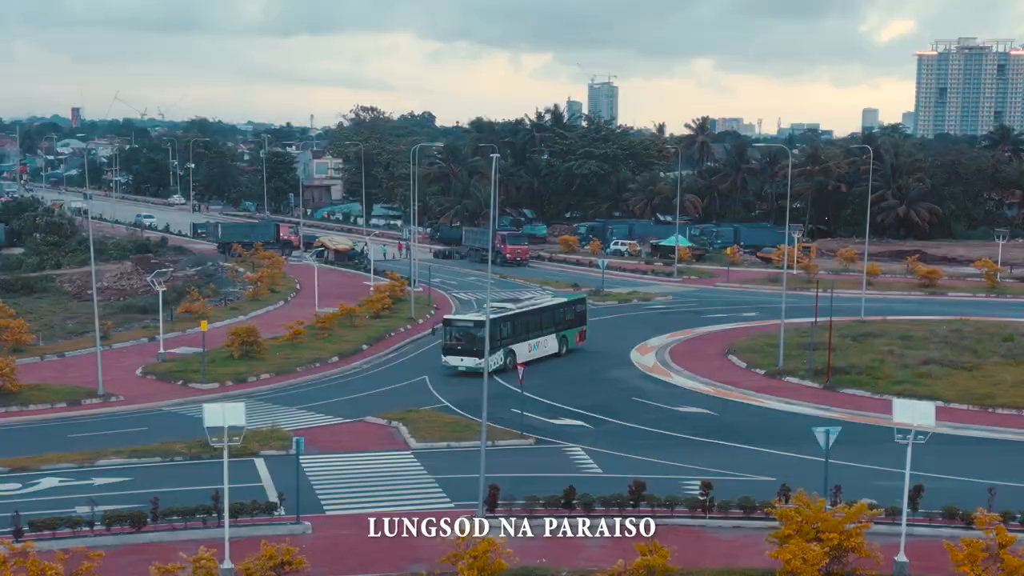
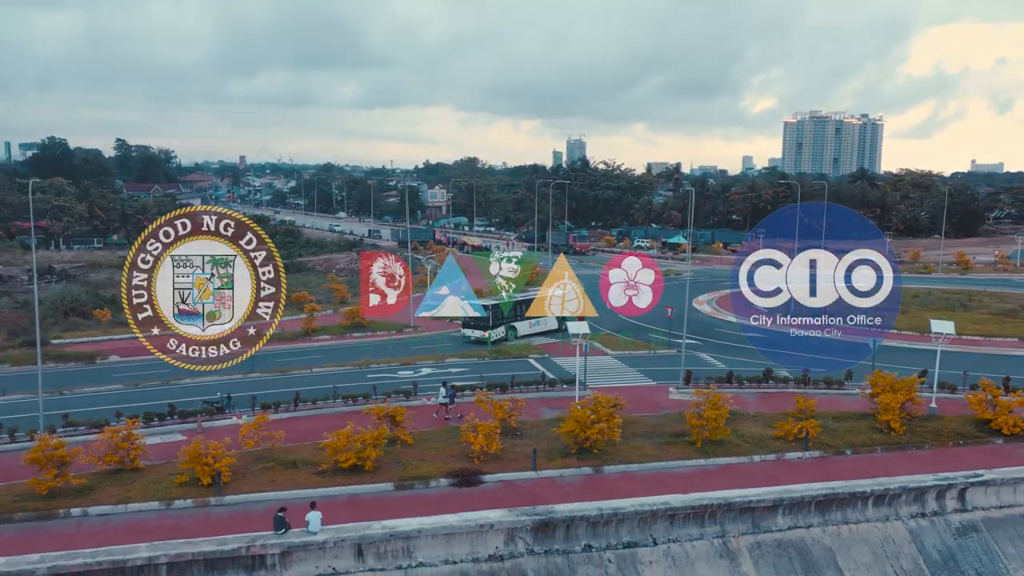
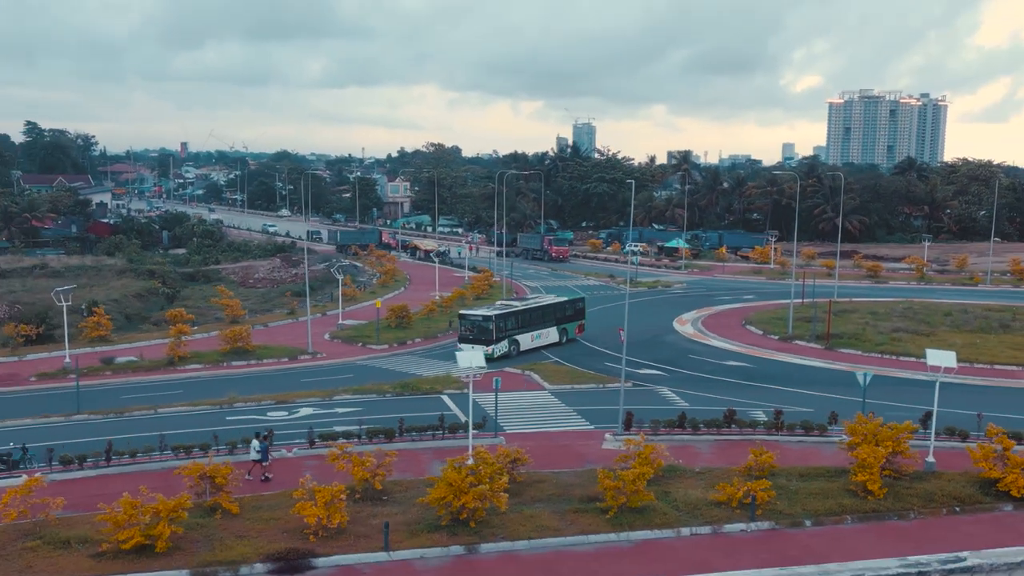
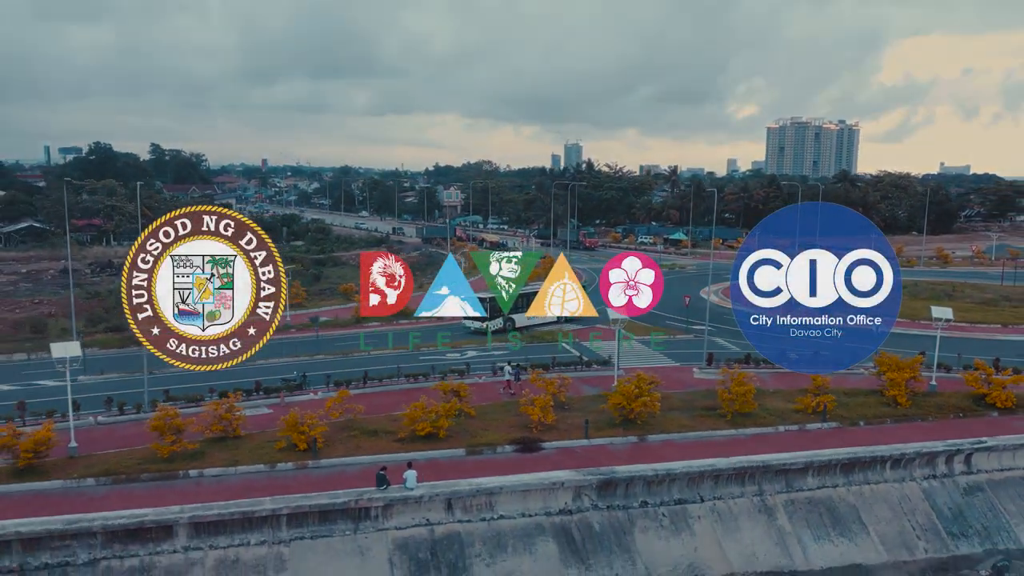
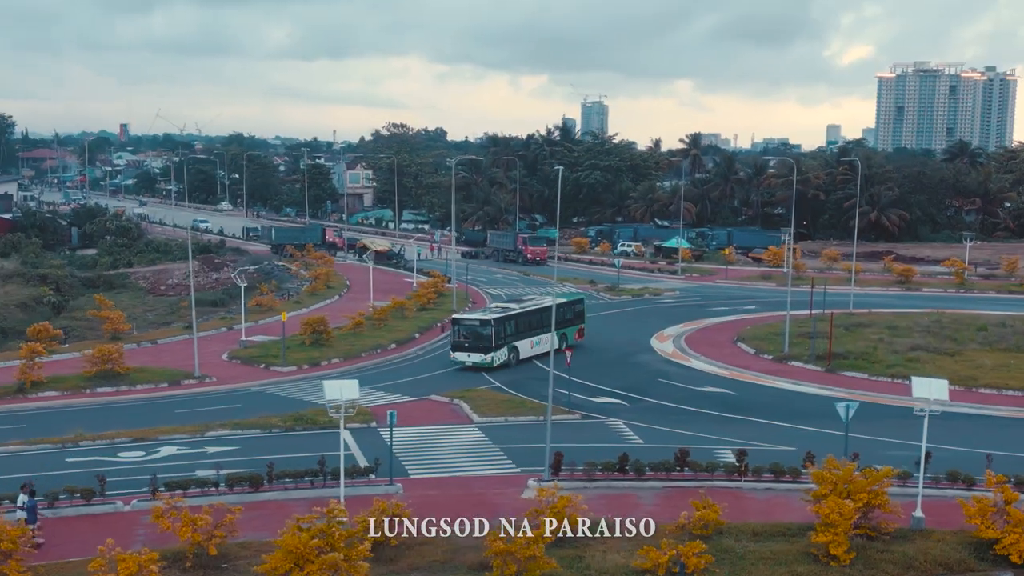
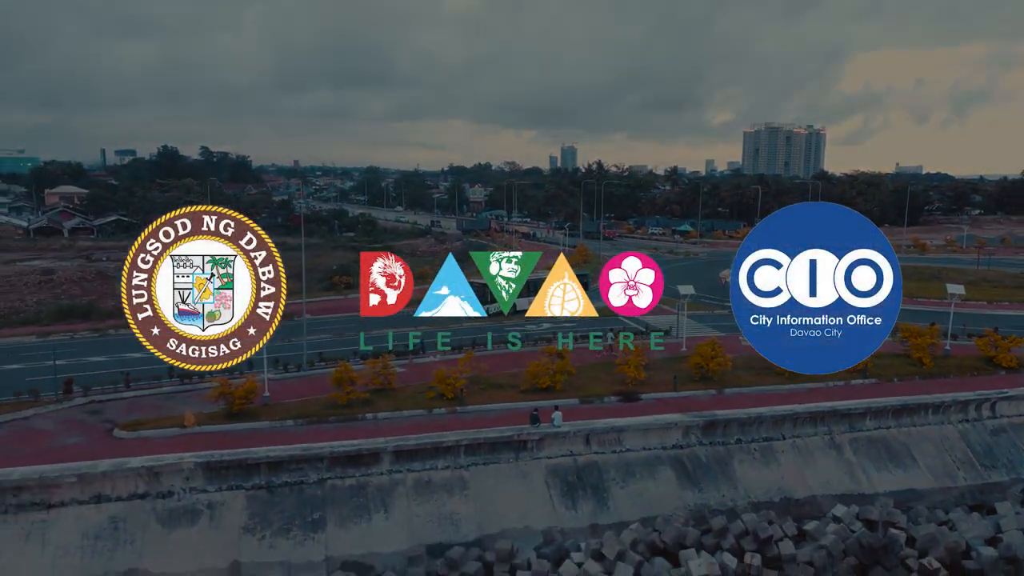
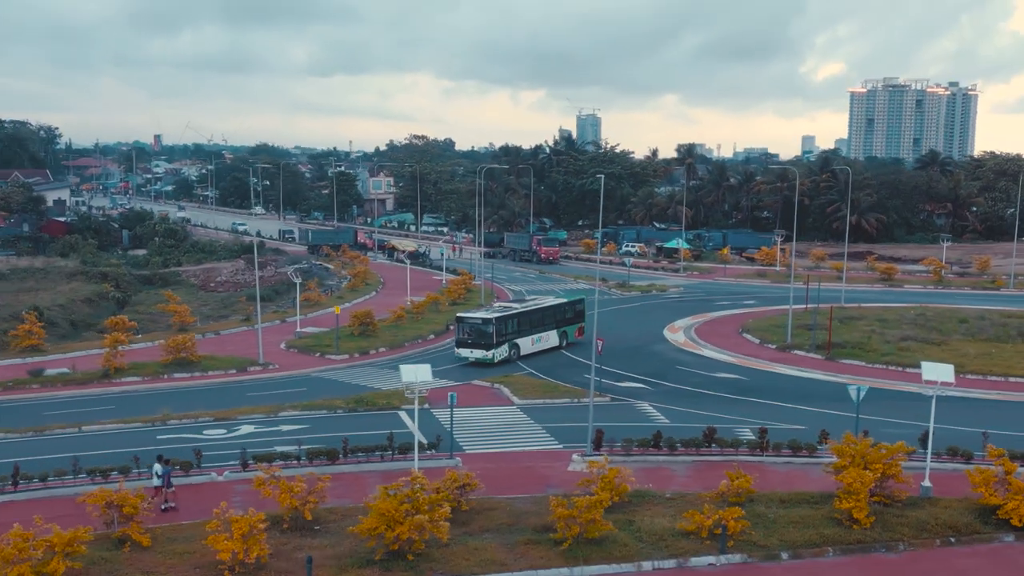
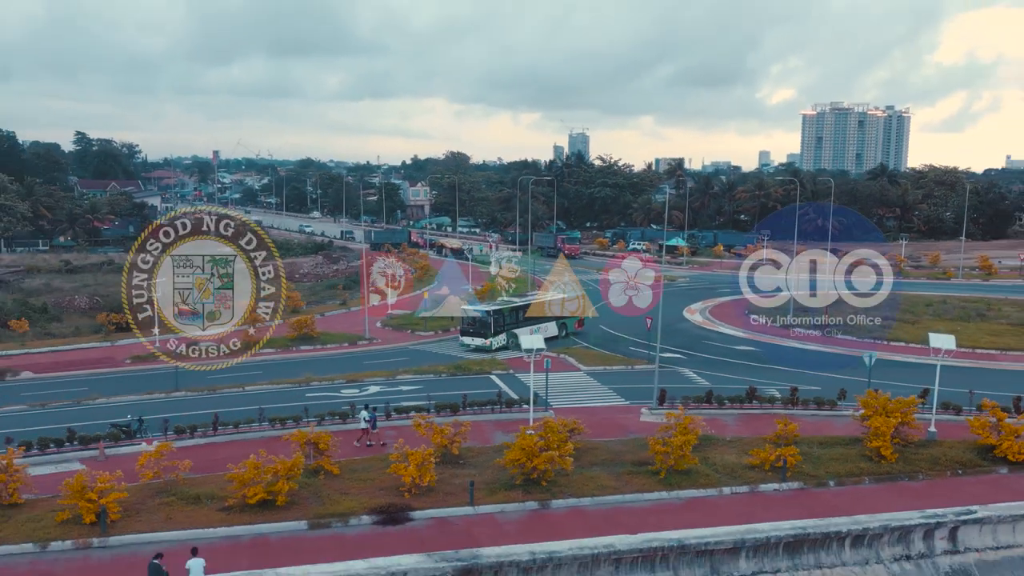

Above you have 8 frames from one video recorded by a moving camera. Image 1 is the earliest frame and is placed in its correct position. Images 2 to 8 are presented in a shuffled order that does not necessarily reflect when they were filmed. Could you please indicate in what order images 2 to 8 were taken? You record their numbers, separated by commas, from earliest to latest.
5, 7, 3, 8, 2, 4, 6
